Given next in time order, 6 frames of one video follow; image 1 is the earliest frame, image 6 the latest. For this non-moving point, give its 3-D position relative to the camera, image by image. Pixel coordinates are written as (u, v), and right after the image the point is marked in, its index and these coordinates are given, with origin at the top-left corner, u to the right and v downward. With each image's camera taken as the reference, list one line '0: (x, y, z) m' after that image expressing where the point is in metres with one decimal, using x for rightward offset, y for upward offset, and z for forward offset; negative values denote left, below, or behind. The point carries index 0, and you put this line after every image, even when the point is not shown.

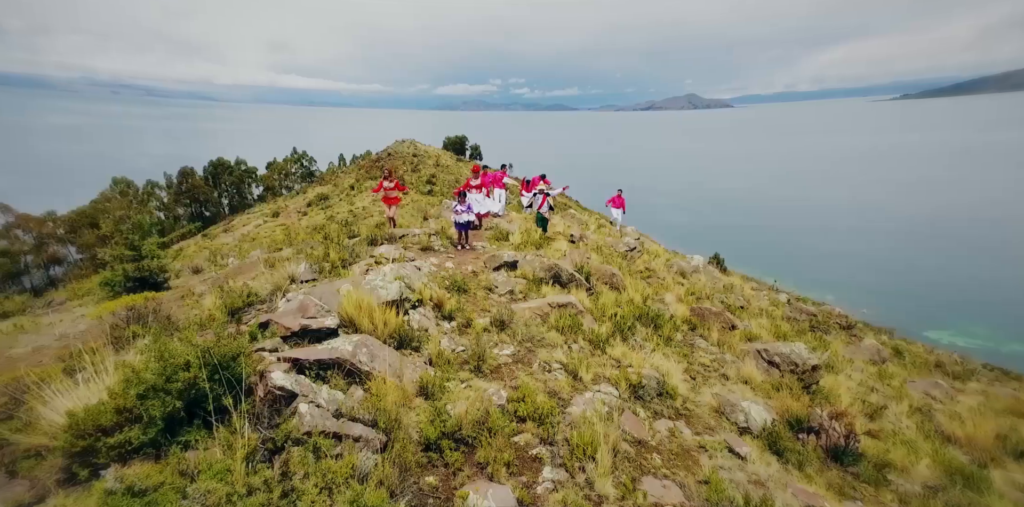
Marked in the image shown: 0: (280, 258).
0: (-6.4, -0.1, +13.1) m
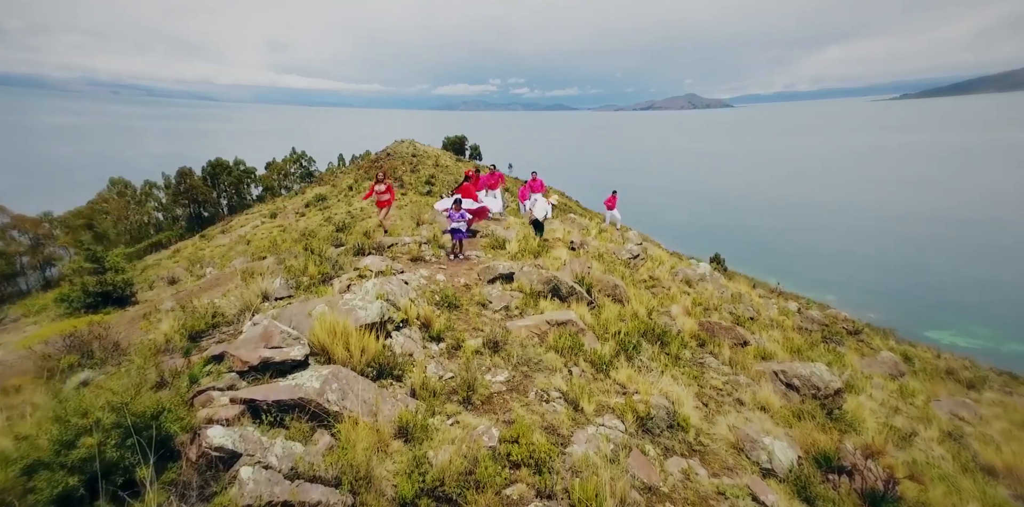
0: (-6.5, -0.4, +12.3) m
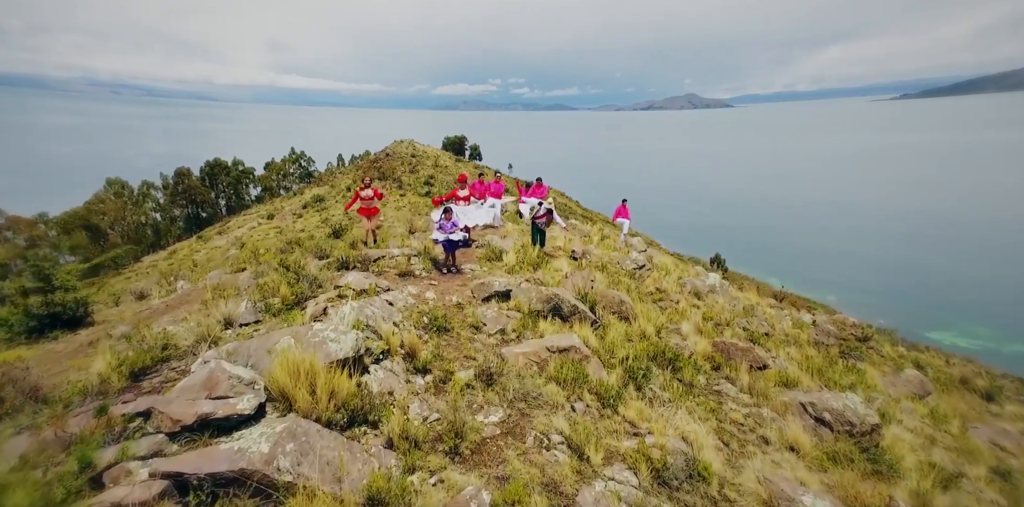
0: (-6.6, -0.7, +11.2) m
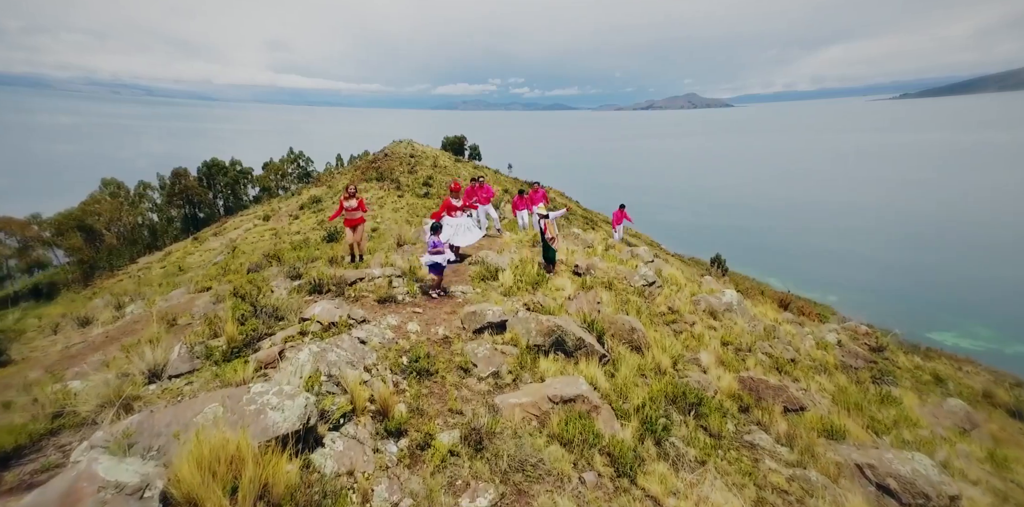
0: (-6.6, -1.2, +9.7) m
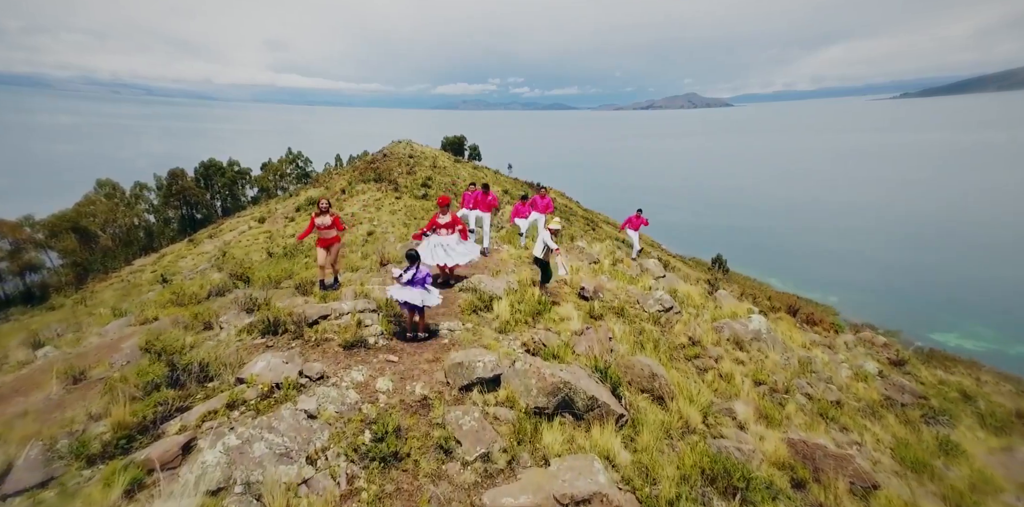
0: (-6.7, -1.8, +7.8) m
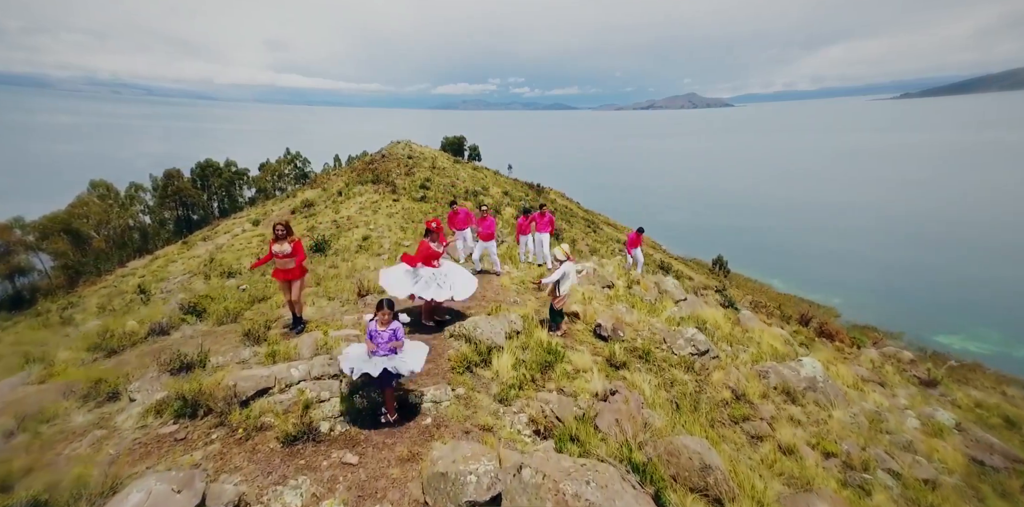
0: (-6.6, -2.5, +5.4) m
